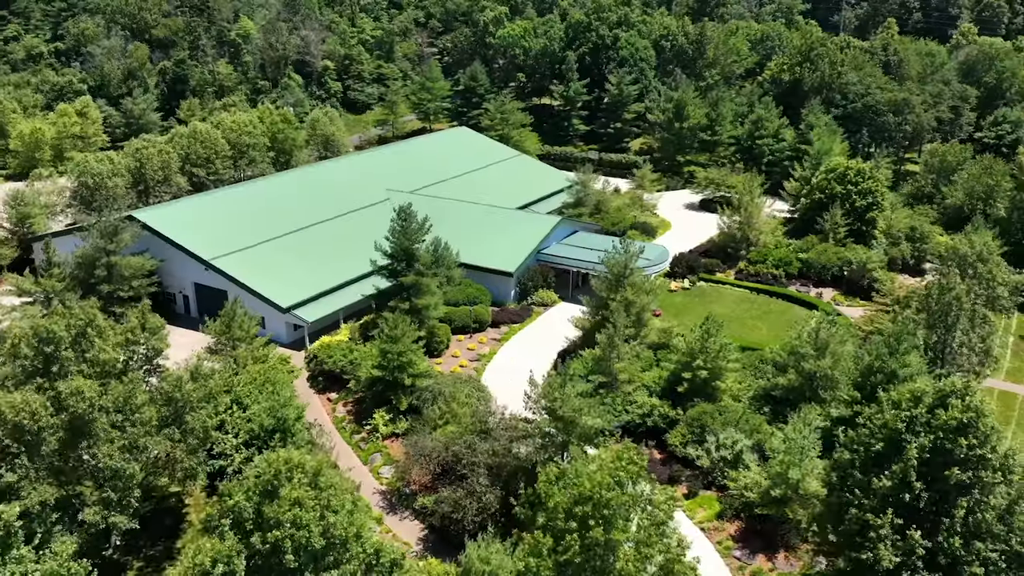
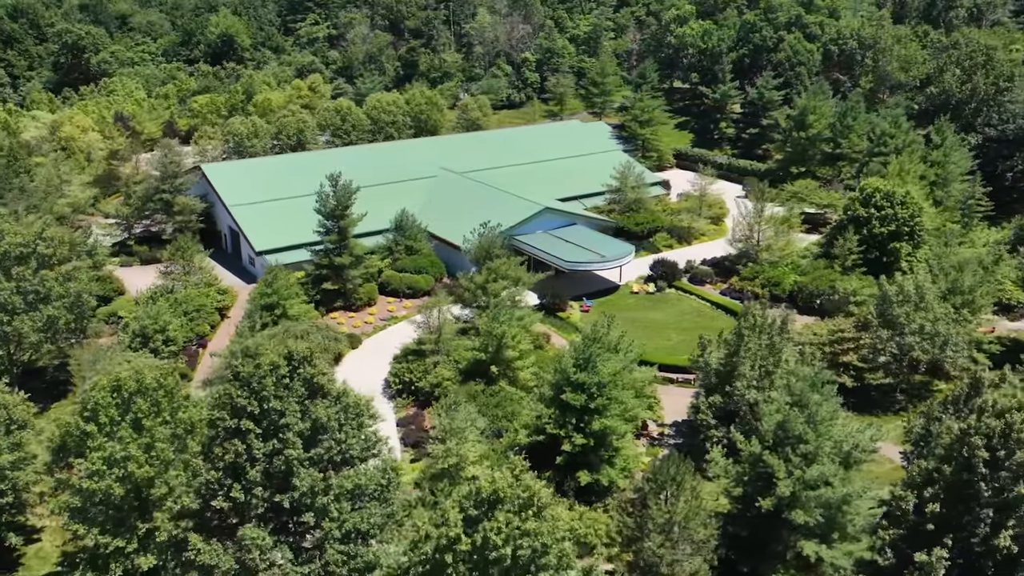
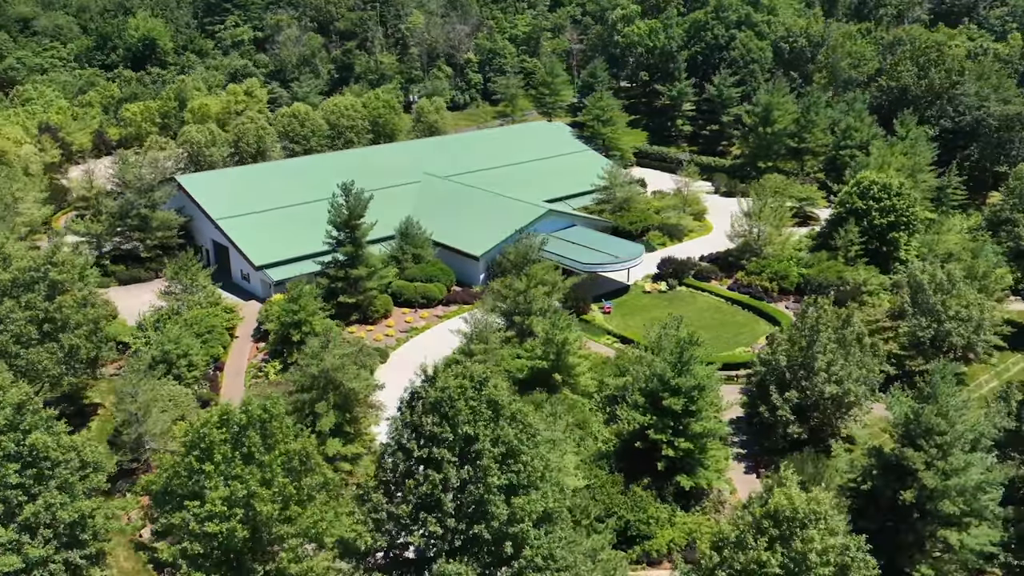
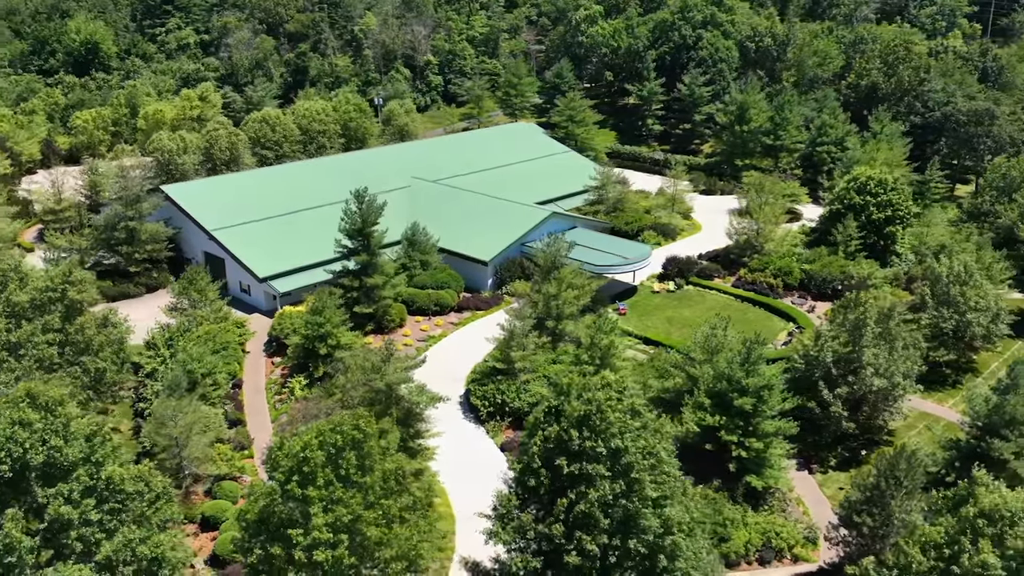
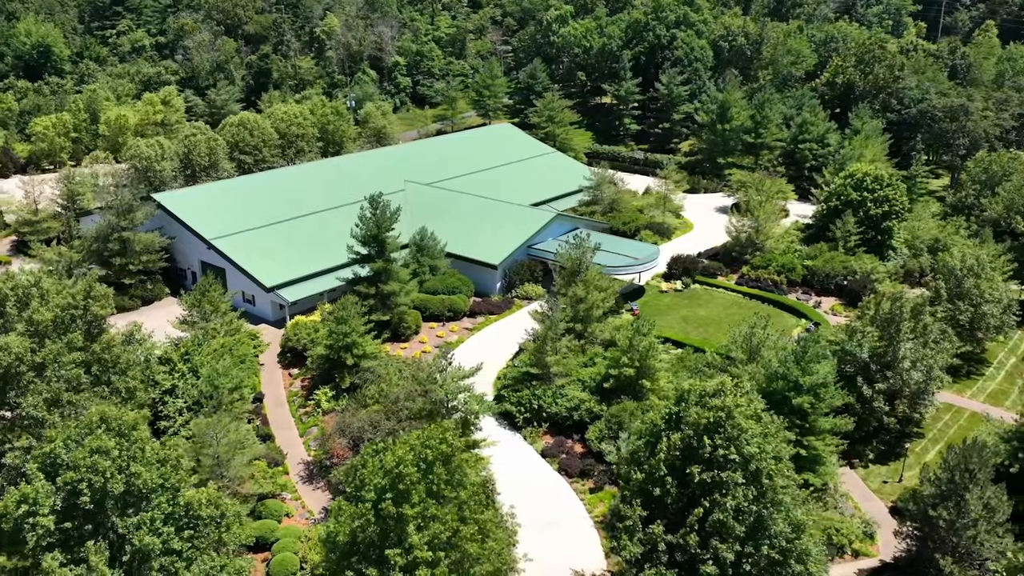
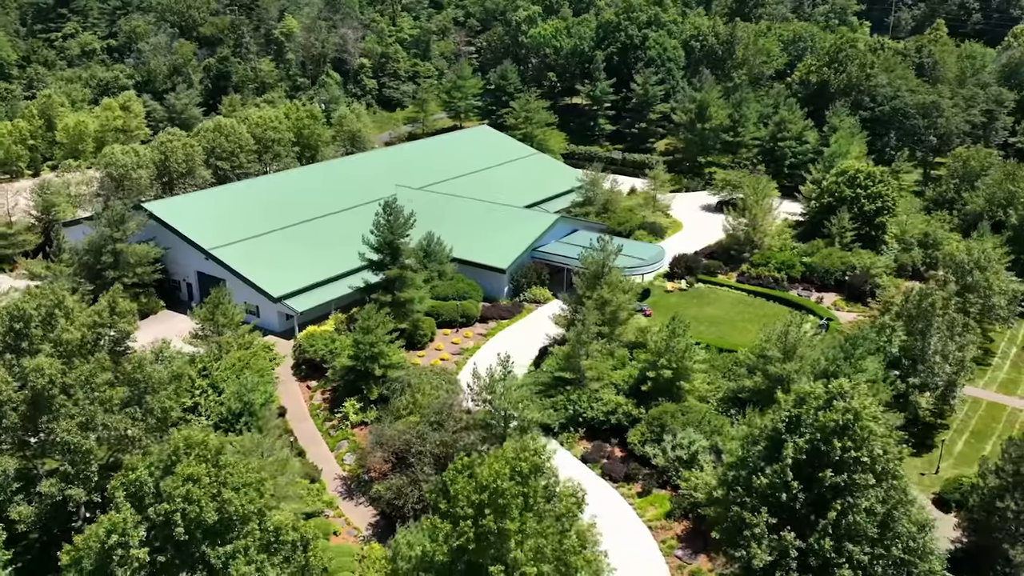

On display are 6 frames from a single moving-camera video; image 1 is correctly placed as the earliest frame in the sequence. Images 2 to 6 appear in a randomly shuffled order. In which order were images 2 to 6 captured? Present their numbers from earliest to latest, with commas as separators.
6, 5, 4, 3, 2
